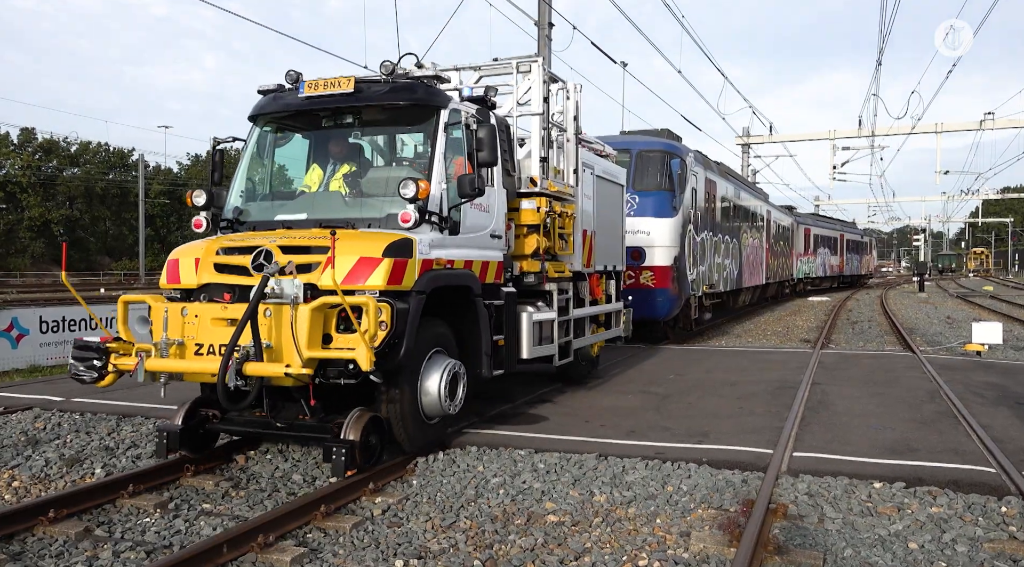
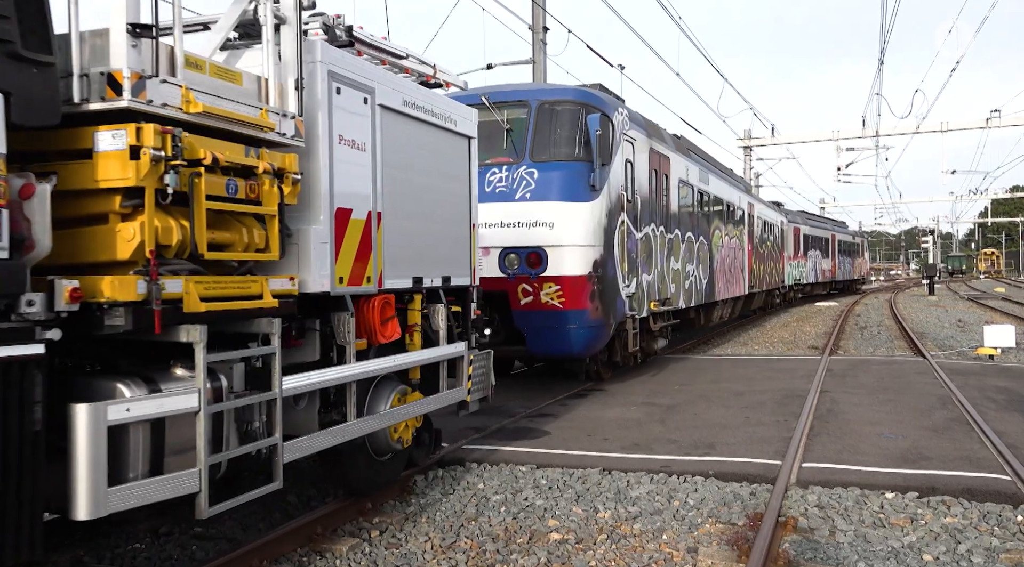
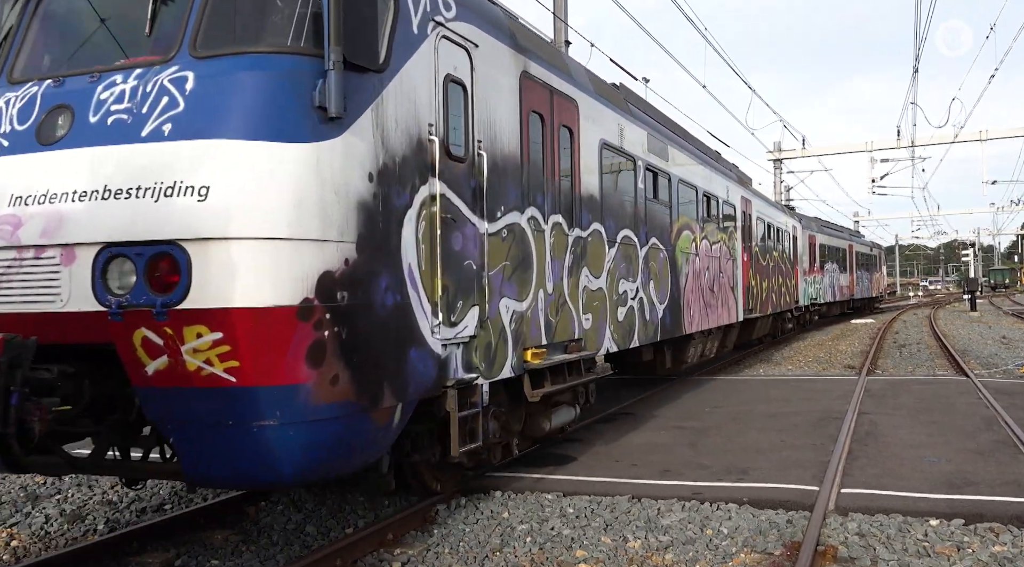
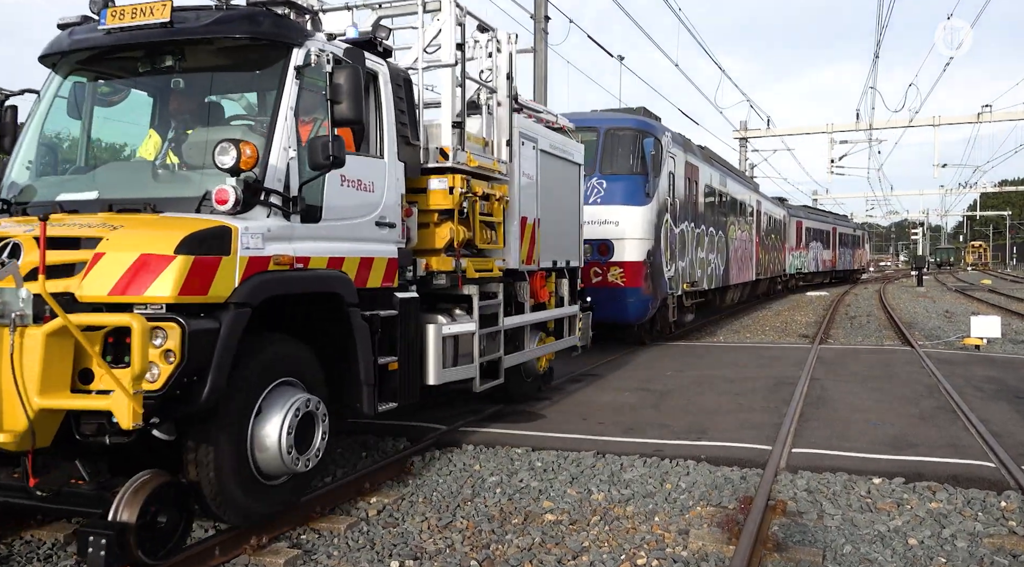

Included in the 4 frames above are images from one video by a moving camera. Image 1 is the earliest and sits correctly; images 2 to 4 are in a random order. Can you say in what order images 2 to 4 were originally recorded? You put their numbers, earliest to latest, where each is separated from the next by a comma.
4, 2, 3
